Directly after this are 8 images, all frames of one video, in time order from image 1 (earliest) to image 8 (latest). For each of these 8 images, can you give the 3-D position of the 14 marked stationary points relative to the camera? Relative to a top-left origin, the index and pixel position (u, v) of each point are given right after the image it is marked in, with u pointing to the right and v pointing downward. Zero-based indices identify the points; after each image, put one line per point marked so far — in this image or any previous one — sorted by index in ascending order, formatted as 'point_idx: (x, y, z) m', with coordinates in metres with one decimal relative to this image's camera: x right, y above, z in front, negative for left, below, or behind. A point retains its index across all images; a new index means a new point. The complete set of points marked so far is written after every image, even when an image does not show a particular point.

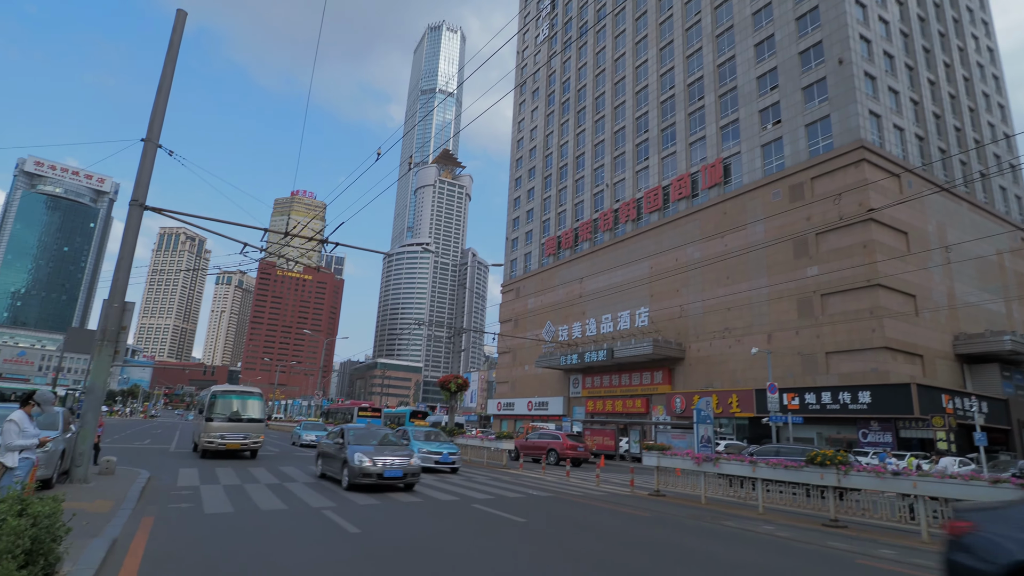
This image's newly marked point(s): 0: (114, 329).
0: (-6.4, -0.7, +9.5) m
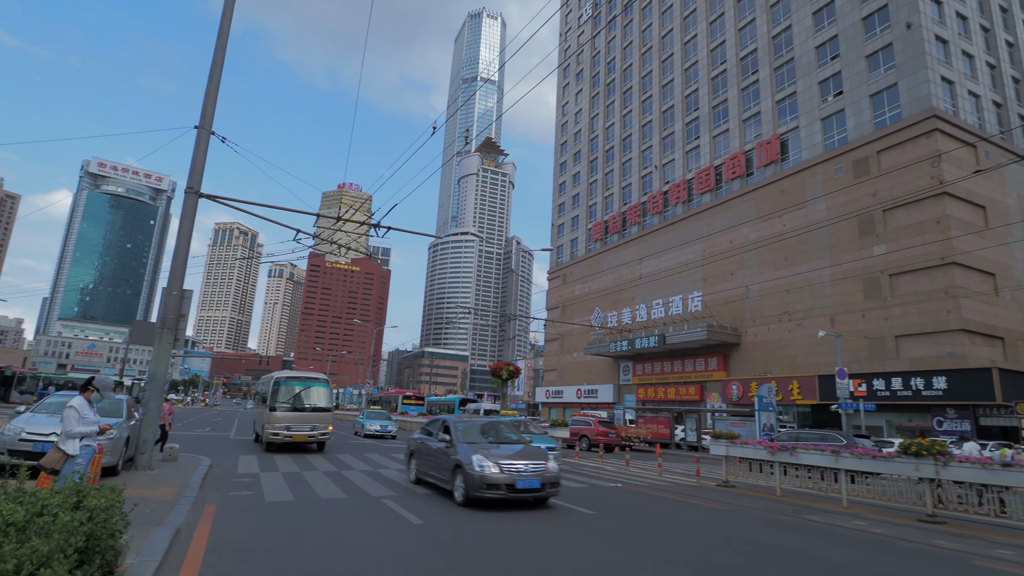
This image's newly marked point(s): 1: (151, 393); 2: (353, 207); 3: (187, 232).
0: (-5.4, -0.5, +9.5) m
1: (-5.5, -1.6, +9.0) m
2: (-4.5, +2.3, +16.8) m
3: (-5.1, +0.9, +9.4) m
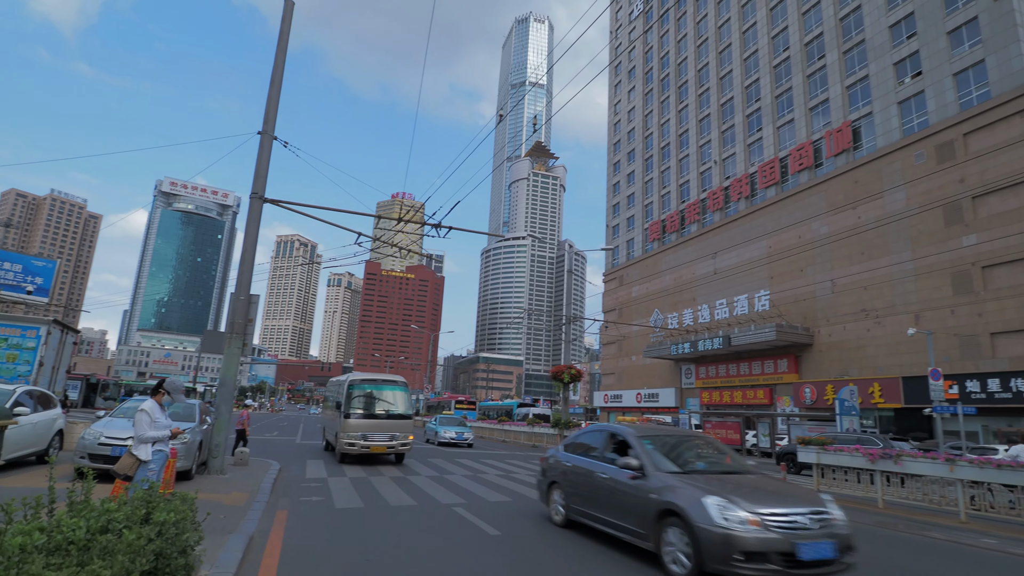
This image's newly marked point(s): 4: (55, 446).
0: (-4.3, -0.5, +9.5) m
1: (-4.4, -1.7, +8.9) m
2: (-2.8, +2.2, +16.7) m
3: (-4.1, +0.8, +9.3) m
4: (-6.9, -2.4, +8.8) m
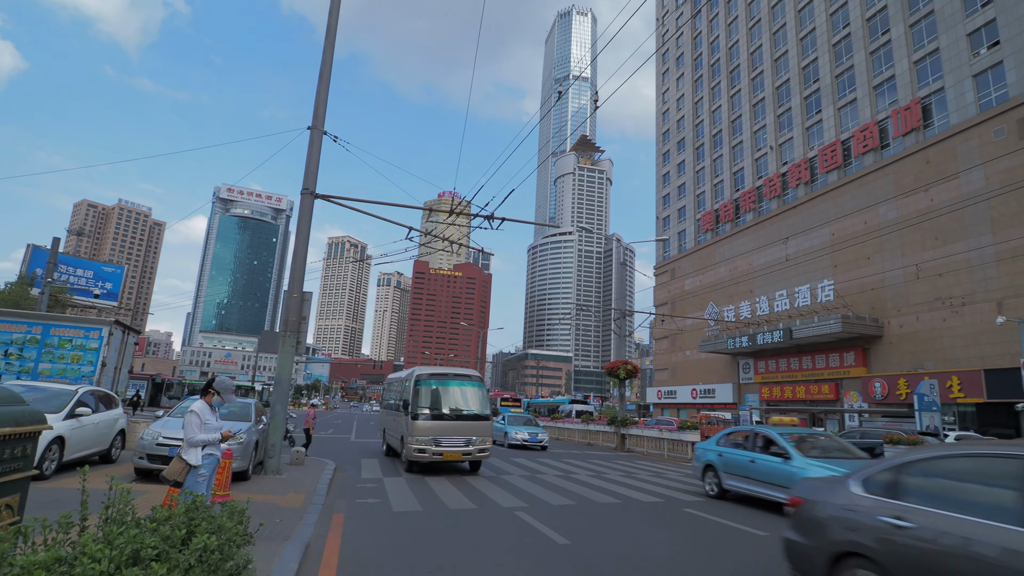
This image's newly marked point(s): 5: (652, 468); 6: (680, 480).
0: (-3.4, -0.5, +9.3) m
1: (-3.5, -1.6, +8.8) m
2: (-1.4, +2.3, +16.4) m
3: (-3.2, +0.9, +9.2) m
4: (-6.0, -2.4, +8.9) m
5: (+3.2, -4.0, +13.3) m
6: (+3.2, -3.6, +11.1) m
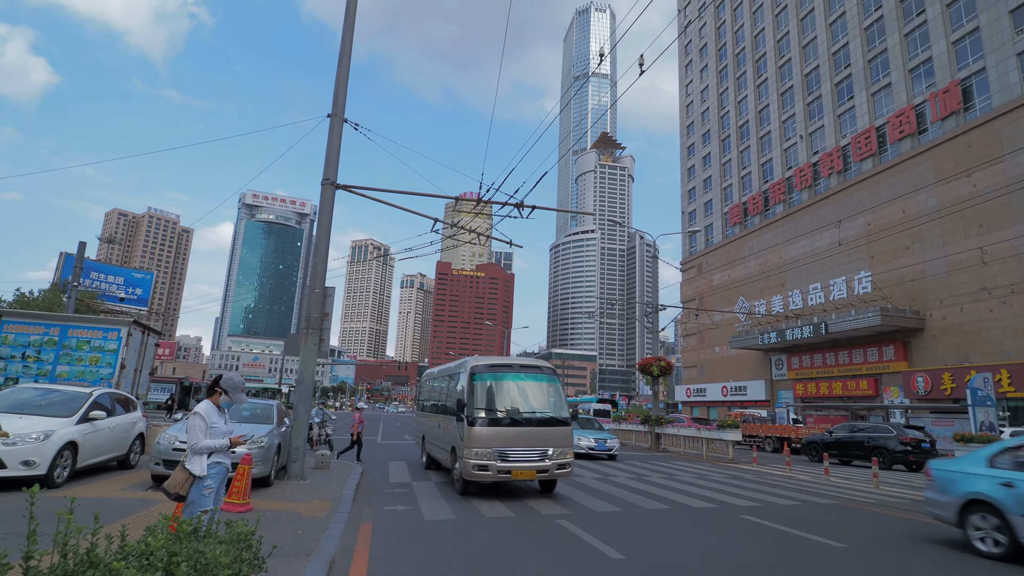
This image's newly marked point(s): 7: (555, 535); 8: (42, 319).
0: (-2.9, -0.4, +8.9) m
1: (-3.0, -1.5, +8.4) m
2: (-0.7, +2.5, +15.9) m
3: (-2.7, +1.0, +8.7) m
4: (-5.4, -2.4, +8.6) m
5: (+3.9, -3.9, +12.6) m
6: (+3.8, -3.4, +10.4) m
7: (+0.4, -2.5, +6.0) m
8: (-7.8, -0.5, +9.9) m
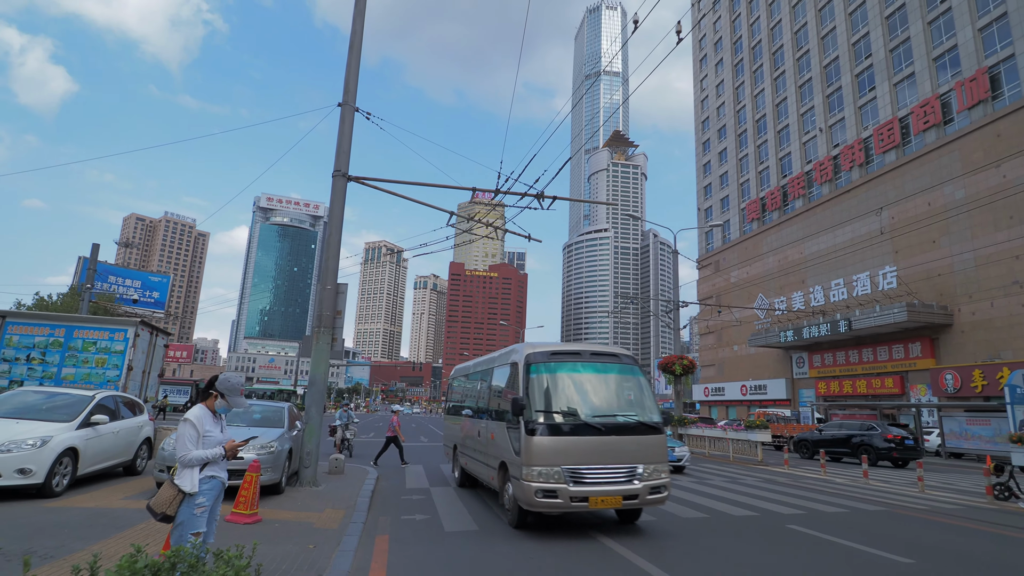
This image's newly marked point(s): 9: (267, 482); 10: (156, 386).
0: (-2.6, -0.4, +8.5) m
1: (-2.7, -1.5, +8.0) m
2: (-0.3, +2.5, +15.4) m
3: (-2.4, +1.0, +8.3) m
4: (-5.1, -2.3, +8.2) m
5: (+4.3, -3.7, +12.0) m
6: (+4.2, -3.3, +9.8) m
7: (+0.7, -2.4, +5.5) m
8: (-7.5, -0.5, +9.6) m
9: (-2.7, -2.2, +6.6) m
10: (-6.5, -1.8, +10.8) m
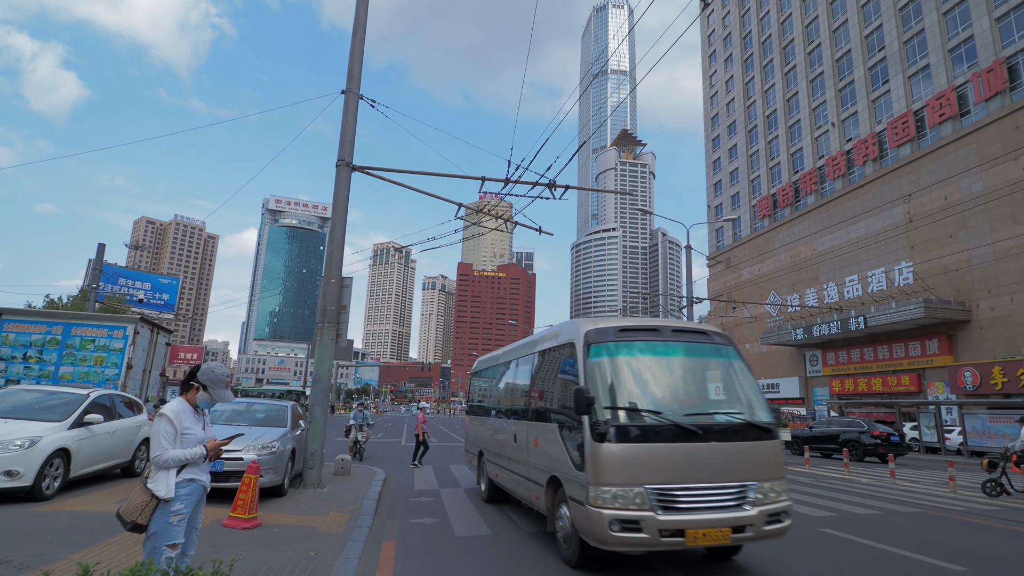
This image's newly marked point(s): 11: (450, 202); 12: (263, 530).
0: (-2.5, -0.3, +8.1) m
1: (-2.6, -1.4, +7.6) m
2: (-0.1, +2.6, +15.1) m
3: (-2.3, +1.1, +8.0) m
4: (-5.0, -2.3, +7.9) m
5: (+4.5, -3.6, +11.6) m
6: (+4.4, -3.2, +9.4) m
7: (+0.8, -2.3, +5.2) m
8: (-7.3, -0.5, +9.3) m
9: (-2.6, -2.1, +6.3) m
10: (-6.3, -1.8, +10.6) m
11: (-1.1, +1.5, +10.4) m
12: (-2.2, -2.1, +5.2) m
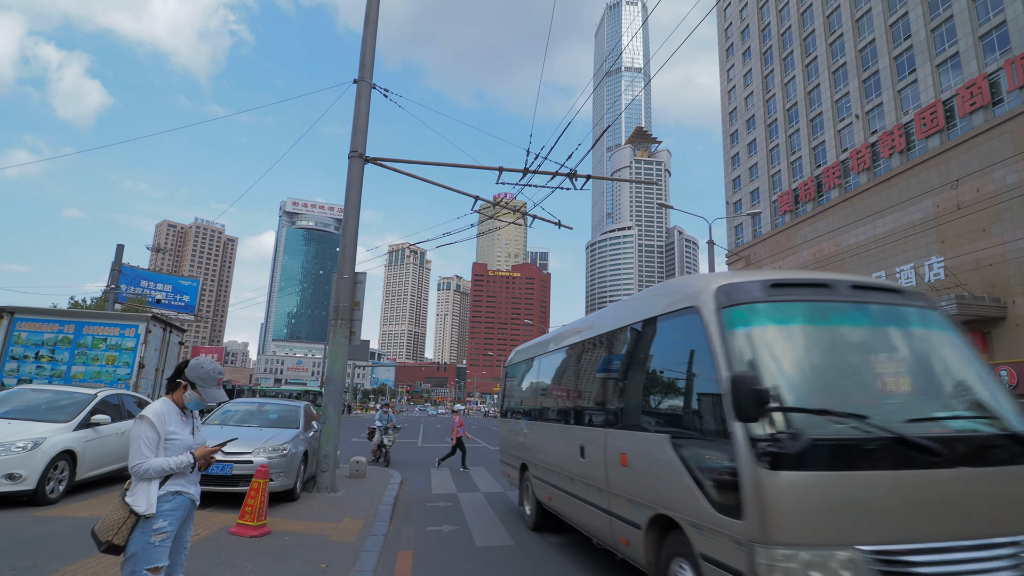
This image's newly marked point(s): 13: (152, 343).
0: (-2.2, -0.2, +7.9) m
1: (-2.3, -1.4, +7.3) m
2: (+0.4, +2.7, +14.7) m
3: (-2.0, +1.1, +7.7) m
4: (-4.7, -2.2, +7.7) m
5: (+4.9, -3.5, +11.2) m
6: (+4.7, -3.1, +8.9) m
7: (+1.0, -2.3, +4.8) m
8: (-7.0, -0.5, +9.2) m
9: (-2.4, -2.0, +6.0) m
10: (-6.0, -1.7, +10.4) m
11: (-0.8, +1.5, +10.1) m
12: (-2.0, -2.1, +4.9) m
13: (-5.7, -0.9, +9.4) m
